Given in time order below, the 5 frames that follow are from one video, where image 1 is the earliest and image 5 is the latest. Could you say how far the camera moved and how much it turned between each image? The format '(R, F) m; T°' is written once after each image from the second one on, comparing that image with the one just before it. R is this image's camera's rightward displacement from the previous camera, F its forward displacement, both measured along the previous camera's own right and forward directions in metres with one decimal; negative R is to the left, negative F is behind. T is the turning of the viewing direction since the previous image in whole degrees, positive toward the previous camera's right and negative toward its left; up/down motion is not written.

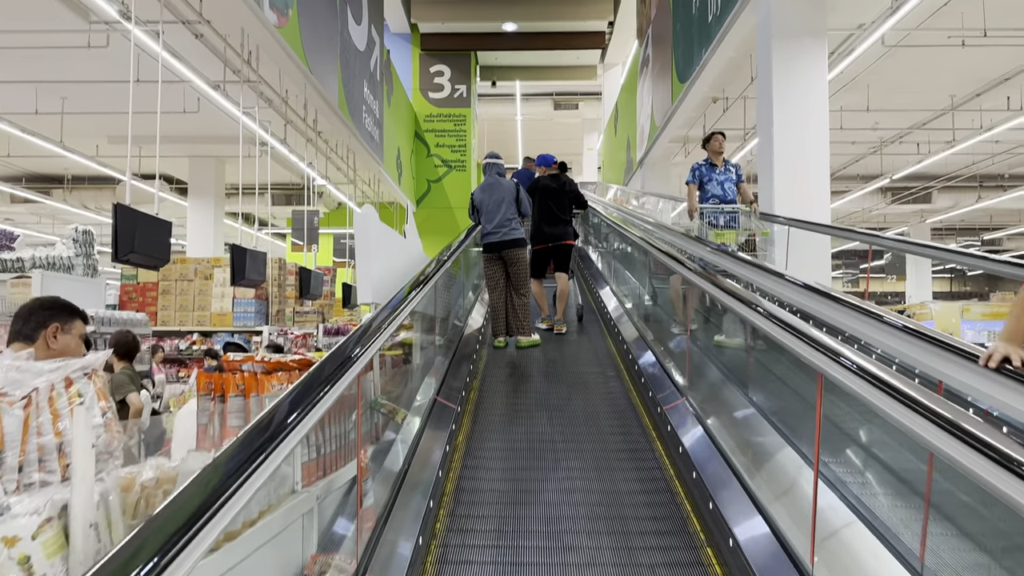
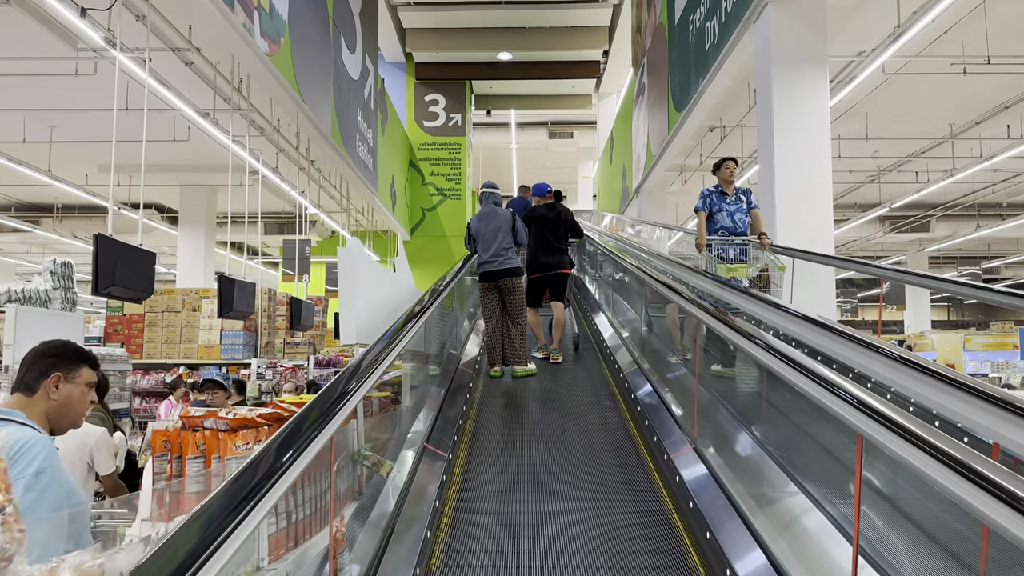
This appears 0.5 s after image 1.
(0.0, +0.2) m; 0°
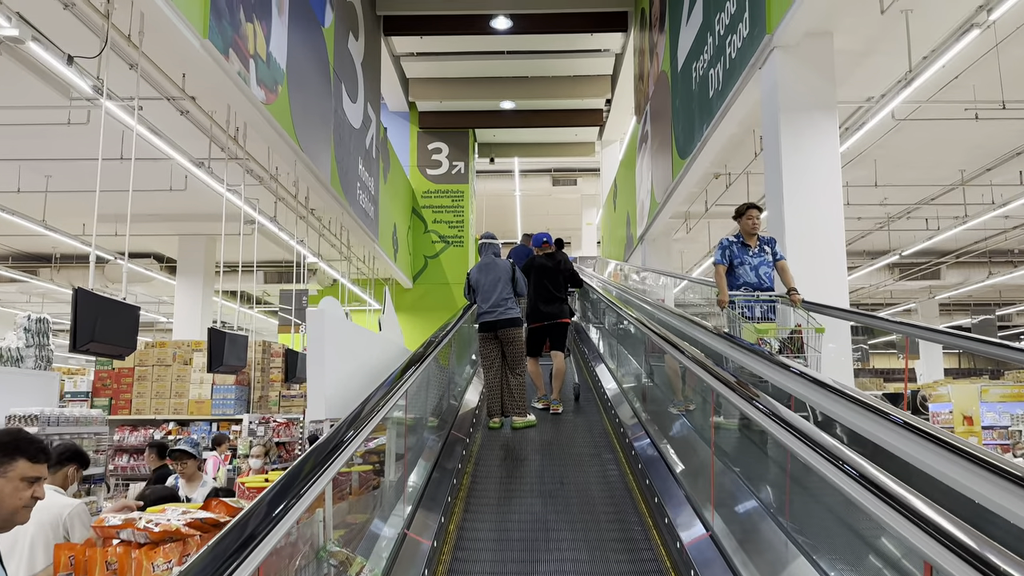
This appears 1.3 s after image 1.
(0.0, +0.2) m; 0°
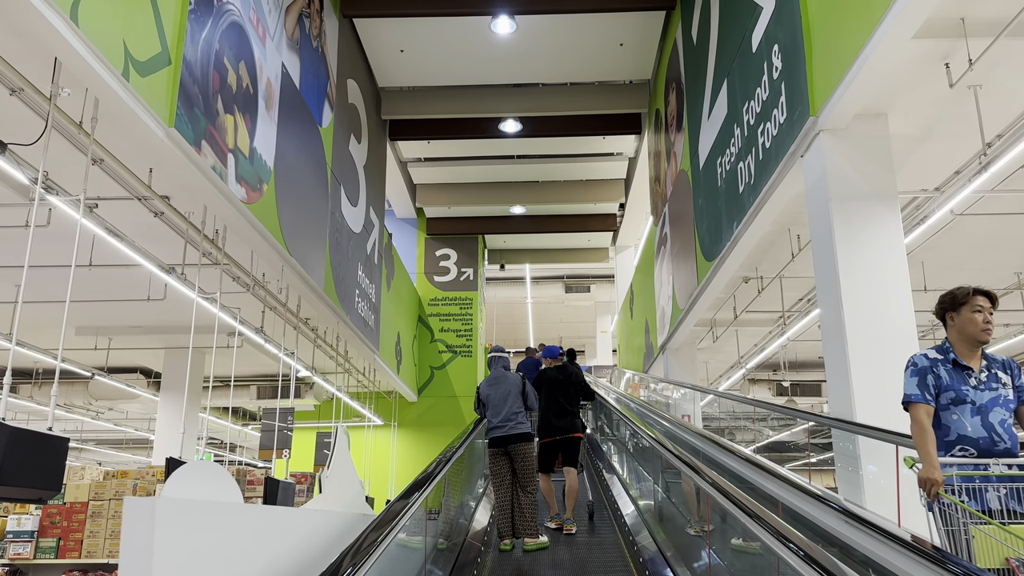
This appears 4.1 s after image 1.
(0.0, +0.8) m; -1°
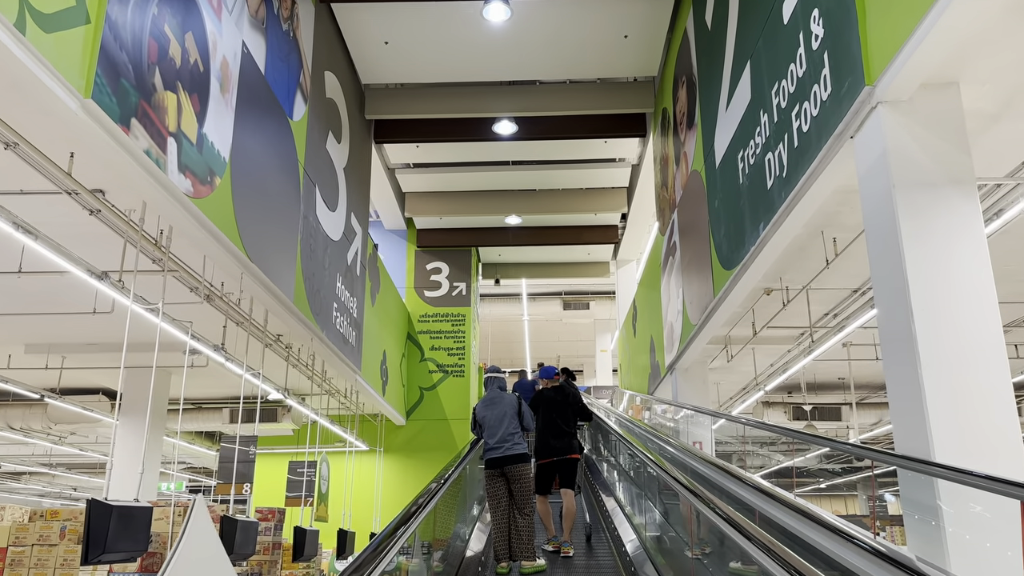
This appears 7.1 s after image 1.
(0.0, +0.9) m; 0°
